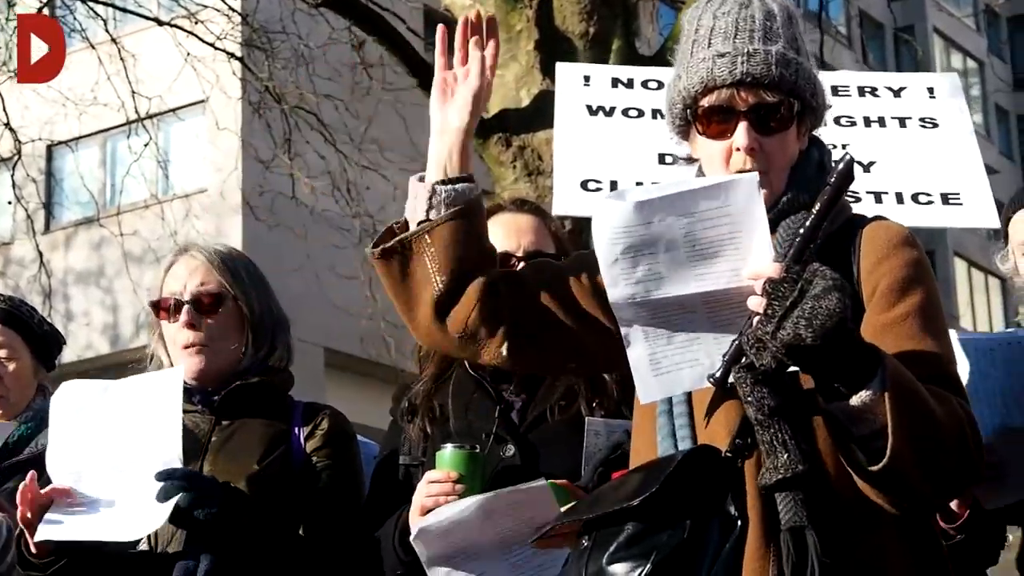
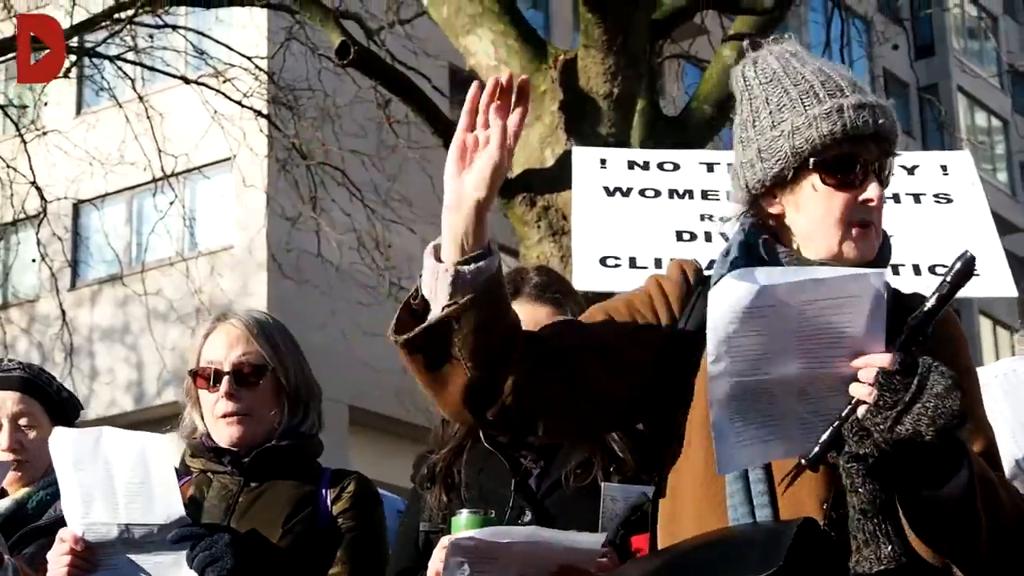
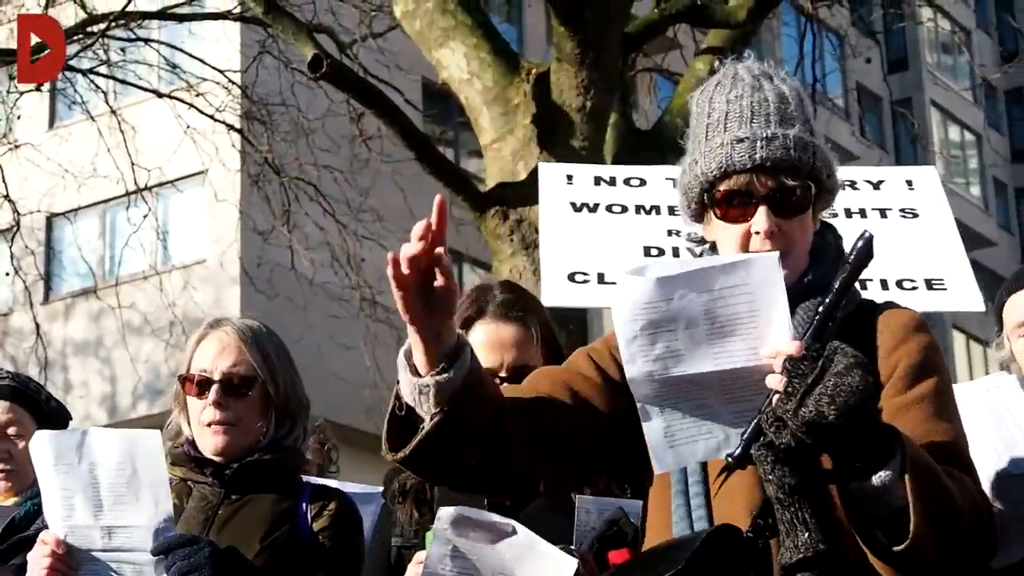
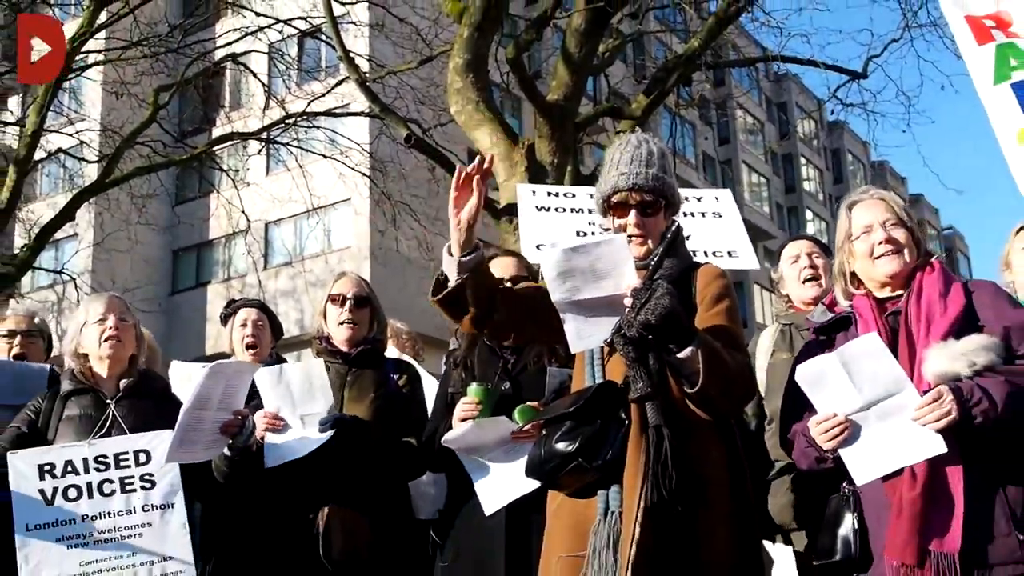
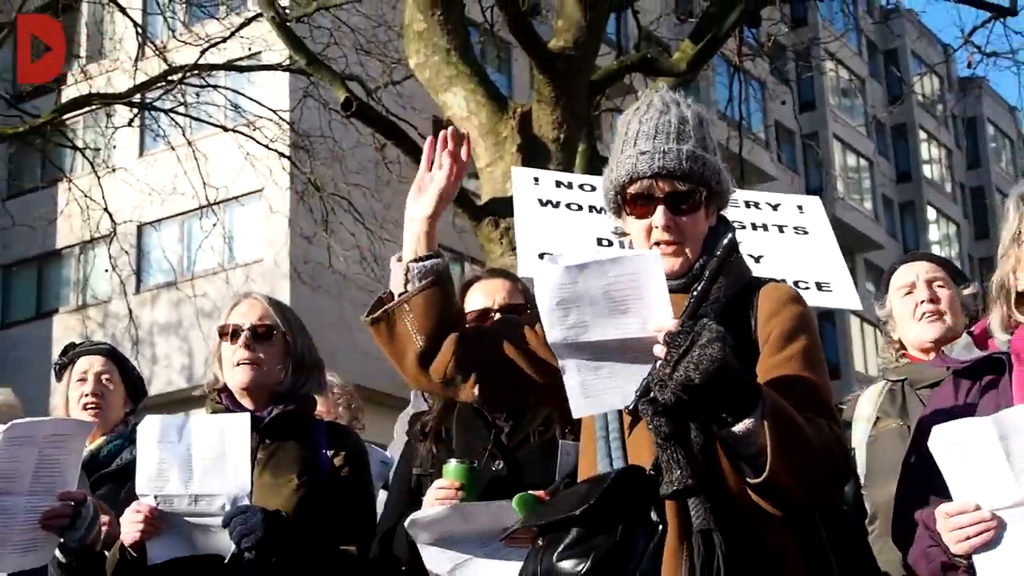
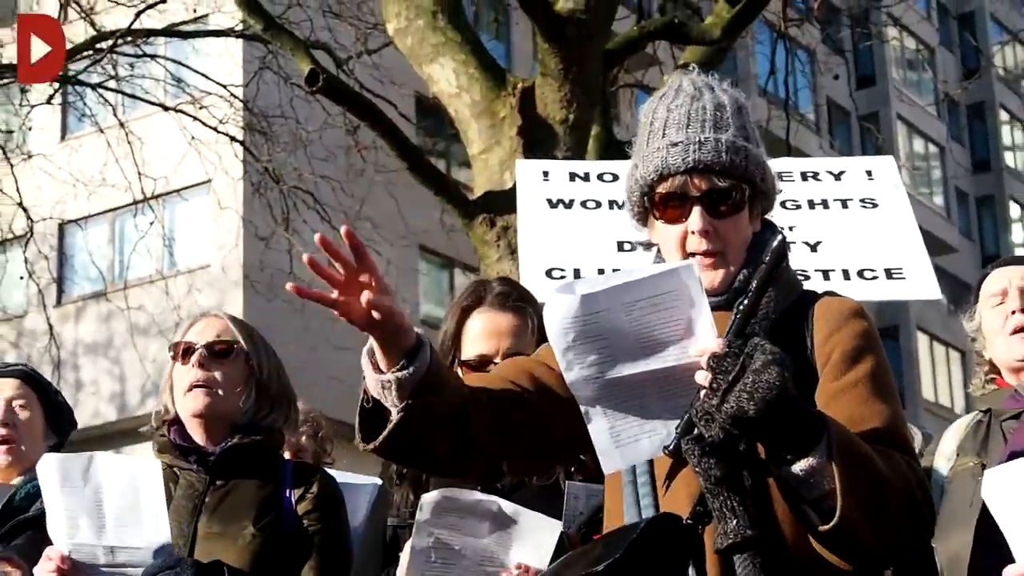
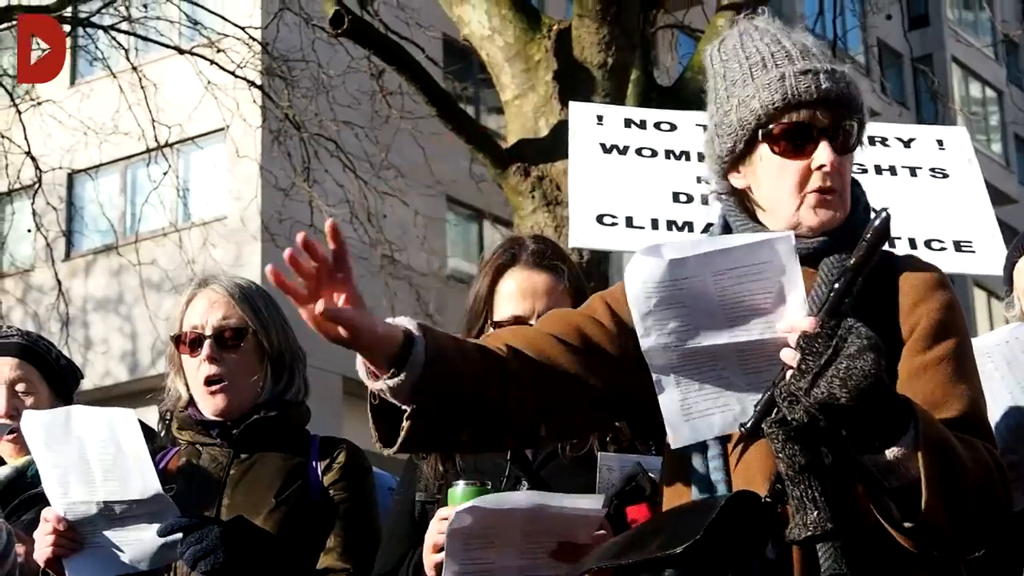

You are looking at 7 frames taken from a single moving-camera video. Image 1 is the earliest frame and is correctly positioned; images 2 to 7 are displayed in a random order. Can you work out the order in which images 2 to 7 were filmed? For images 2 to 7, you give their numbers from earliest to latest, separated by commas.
7, 2, 3, 6, 5, 4
